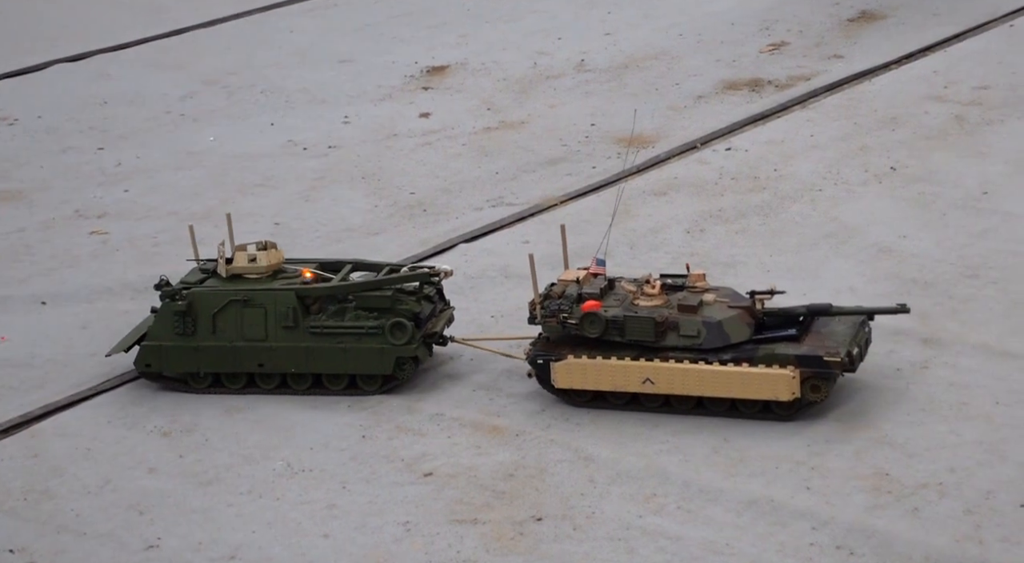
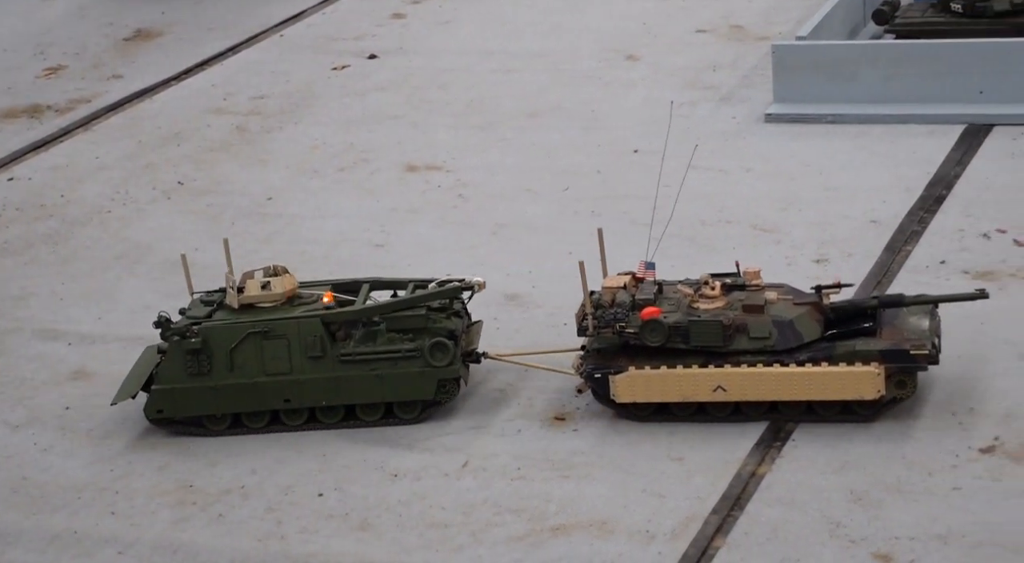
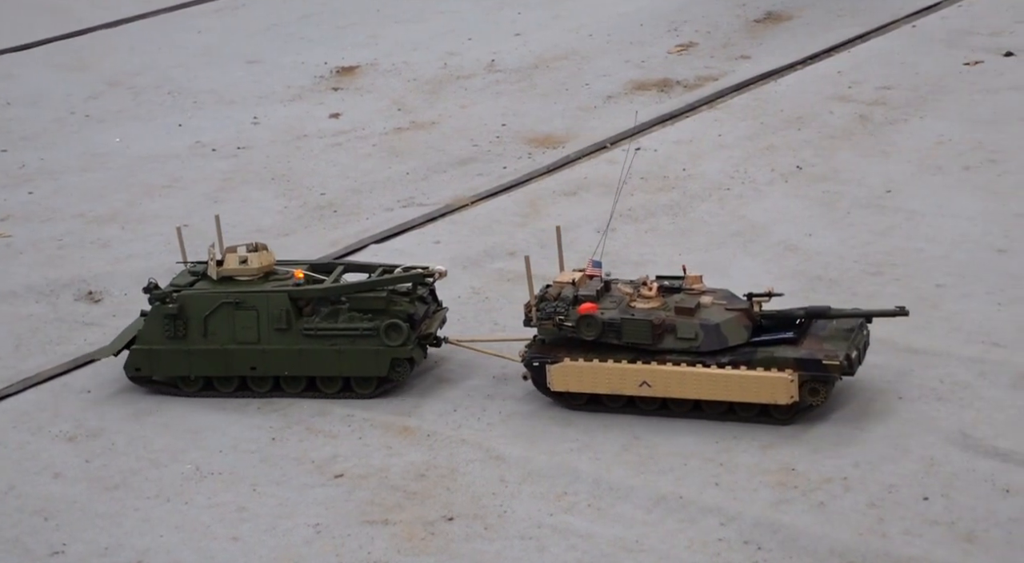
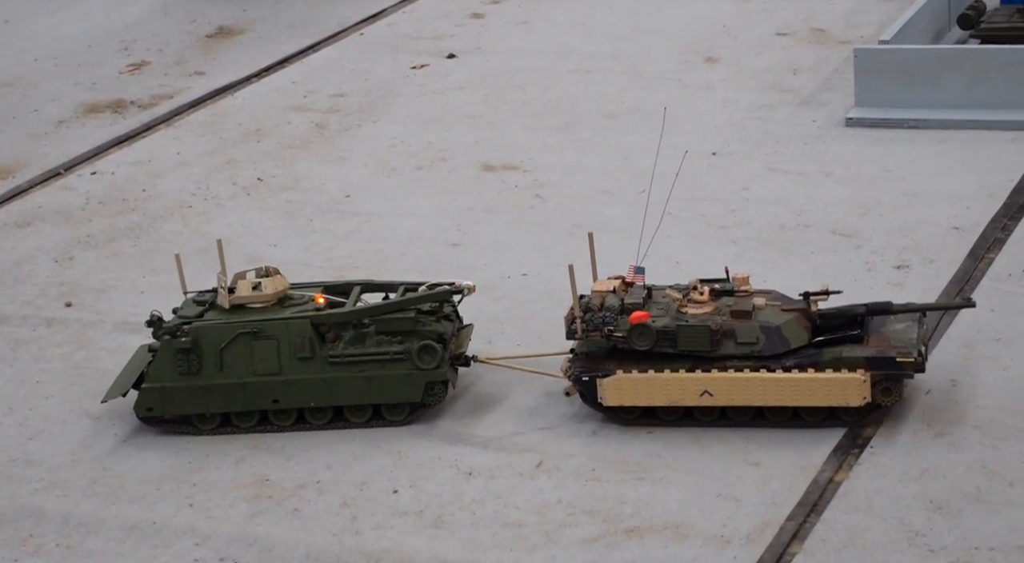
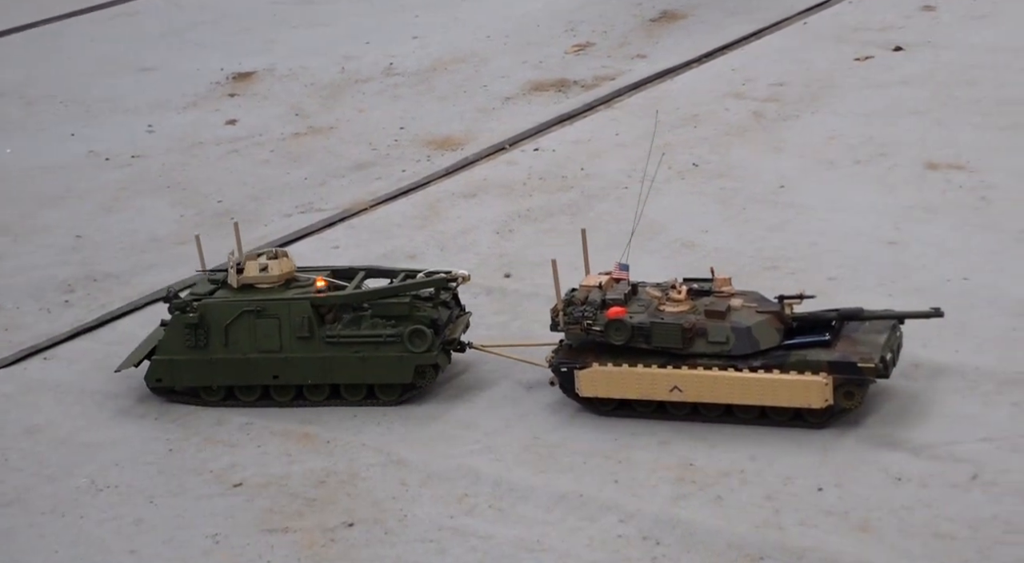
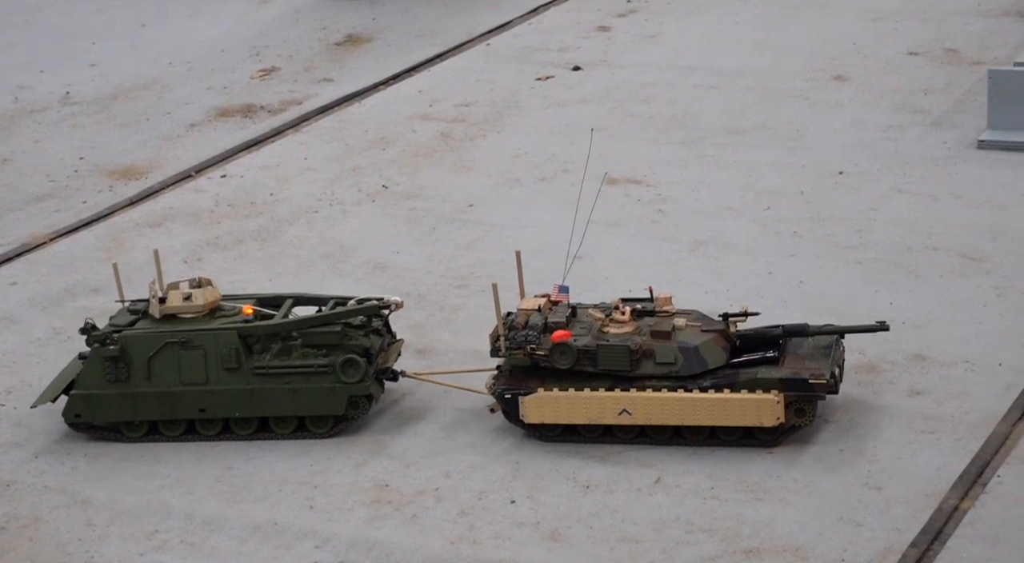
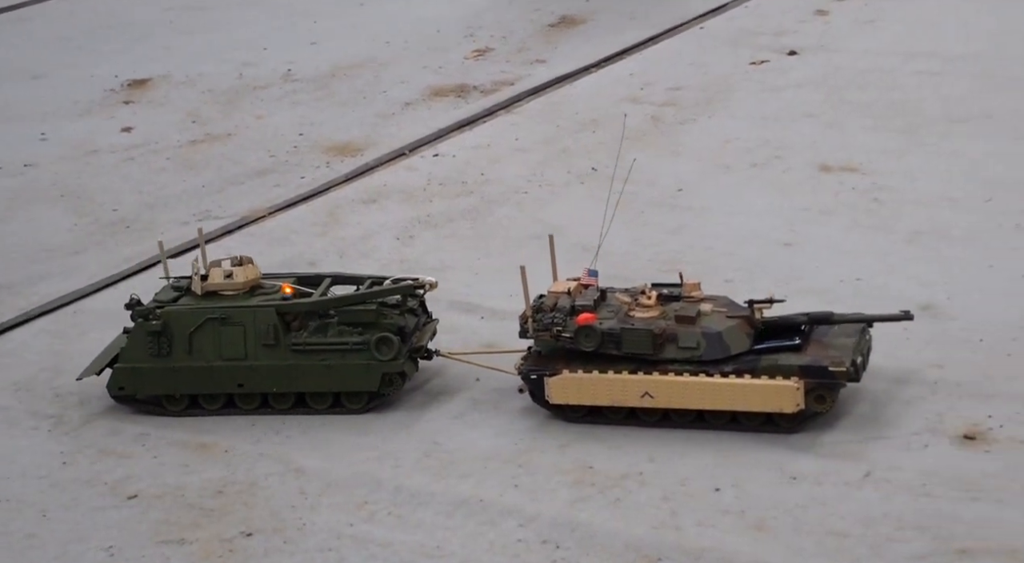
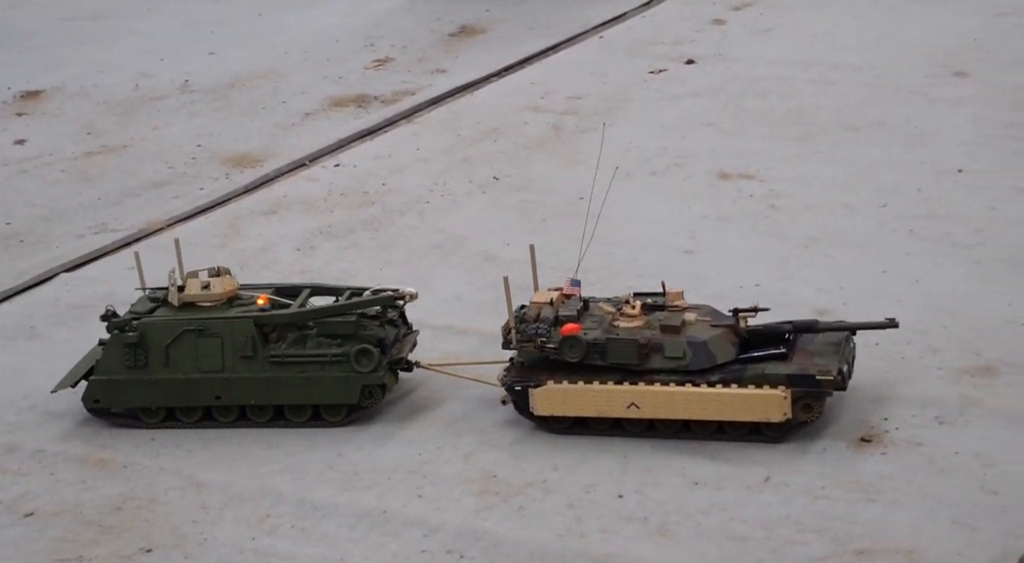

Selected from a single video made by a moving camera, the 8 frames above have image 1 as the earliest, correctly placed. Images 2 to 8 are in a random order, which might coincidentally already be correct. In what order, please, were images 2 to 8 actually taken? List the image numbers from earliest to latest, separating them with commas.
3, 5, 7, 8, 6, 4, 2
